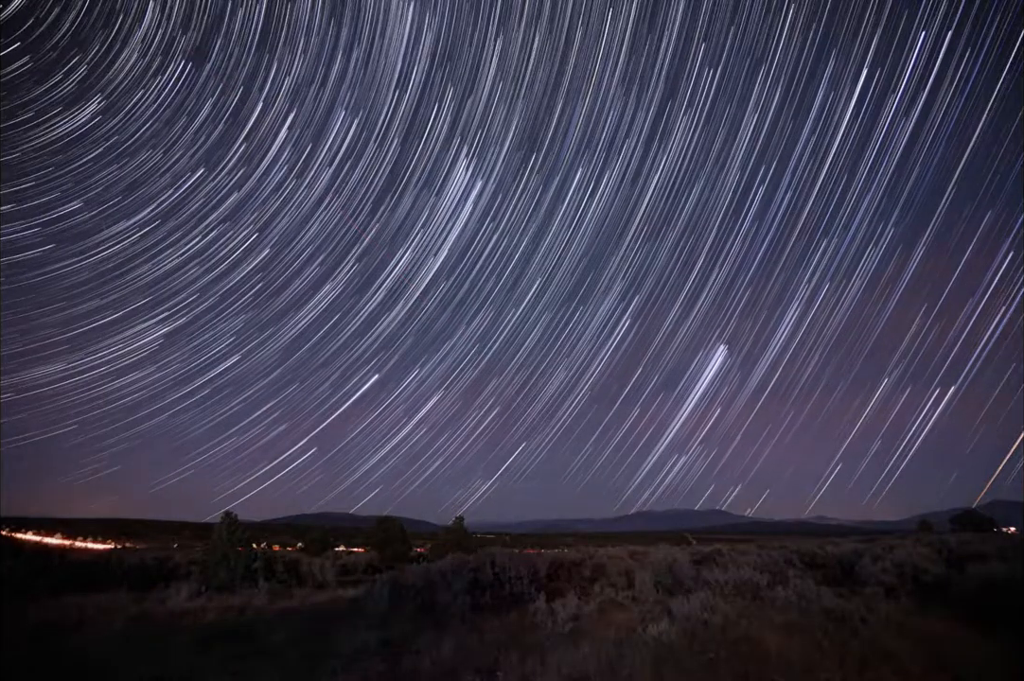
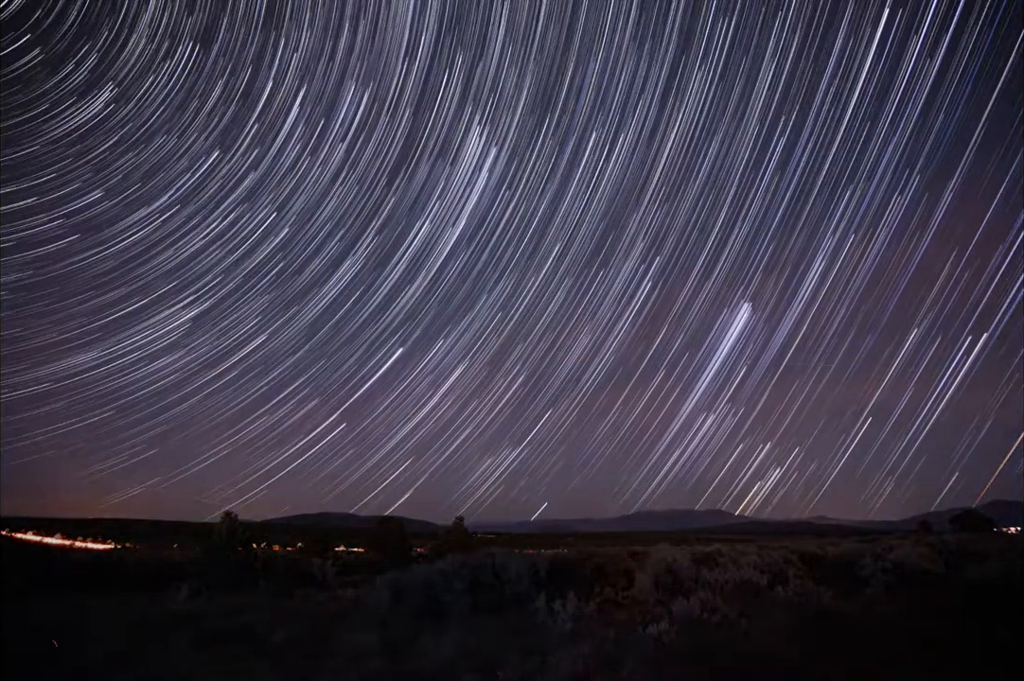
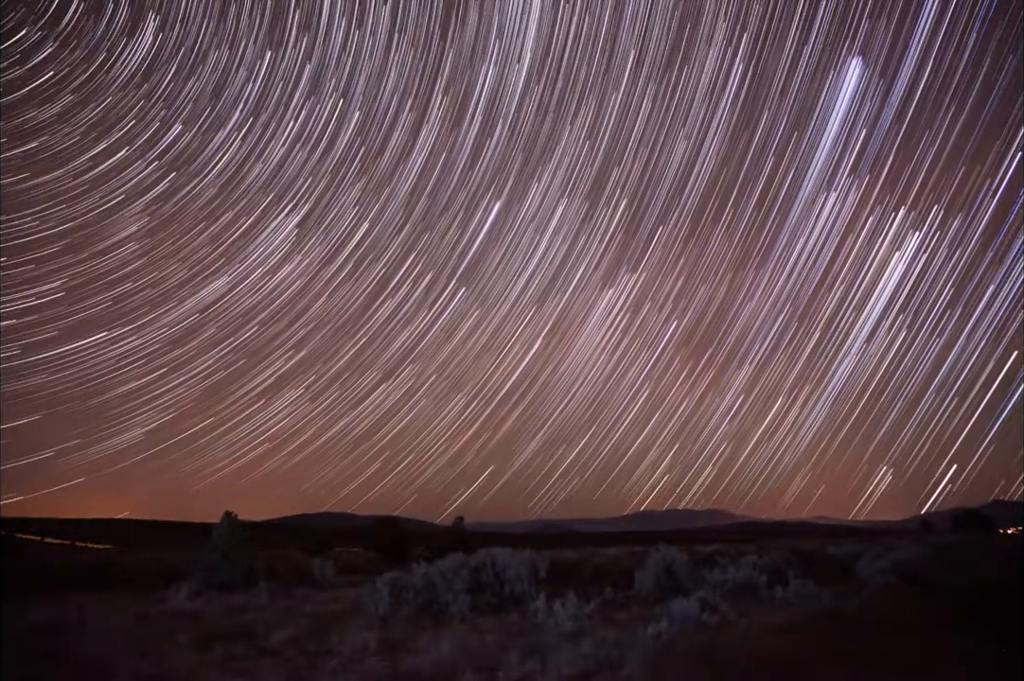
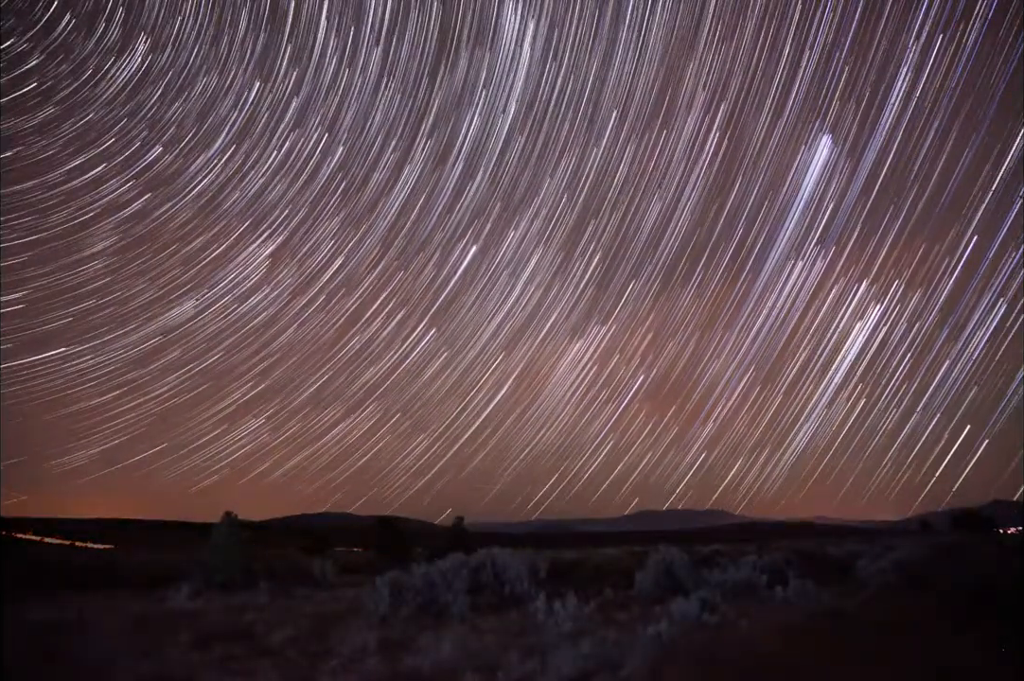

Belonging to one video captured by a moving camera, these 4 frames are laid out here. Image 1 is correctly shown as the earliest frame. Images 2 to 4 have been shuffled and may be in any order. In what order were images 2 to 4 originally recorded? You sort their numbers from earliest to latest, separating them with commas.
2, 4, 3
